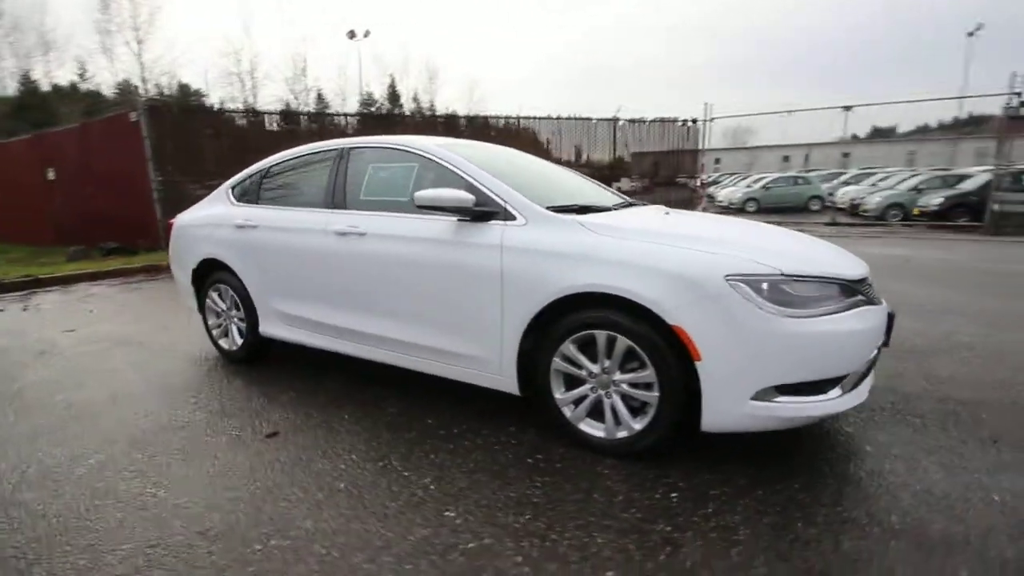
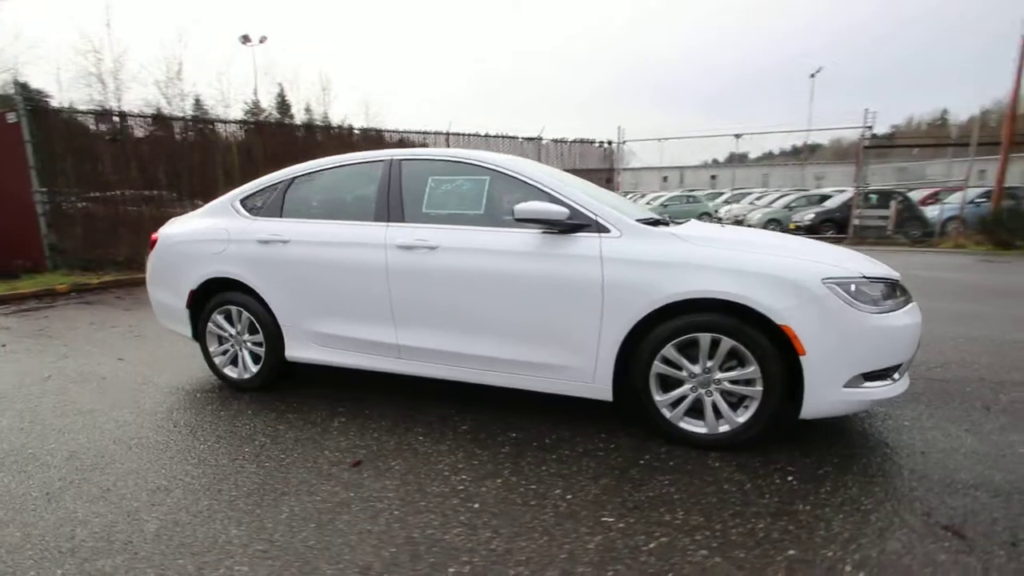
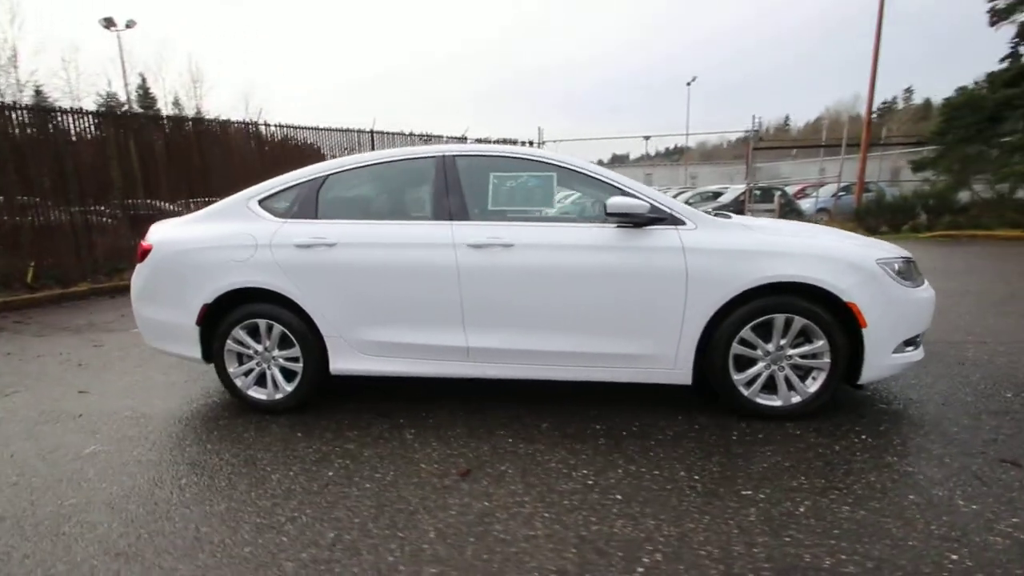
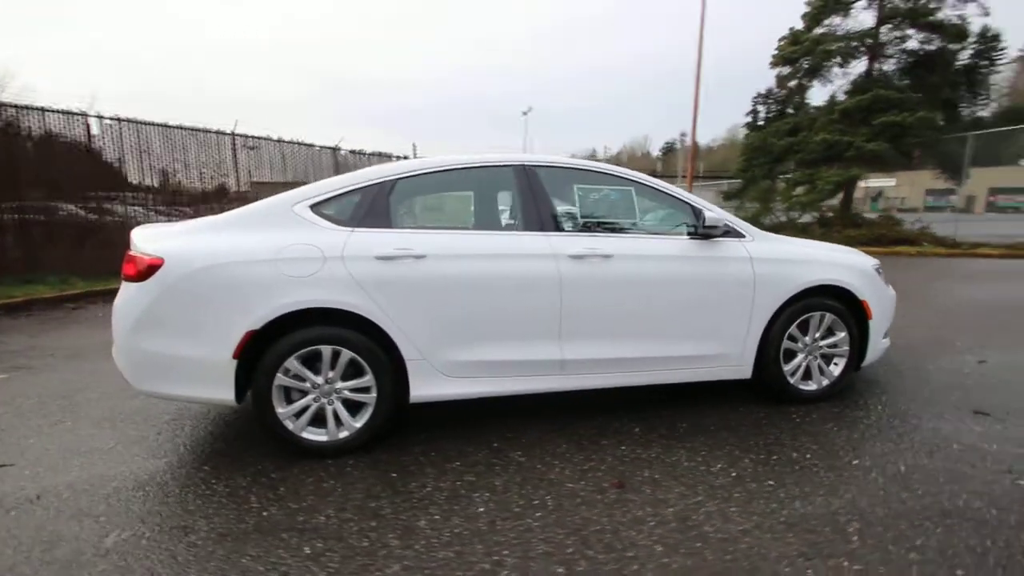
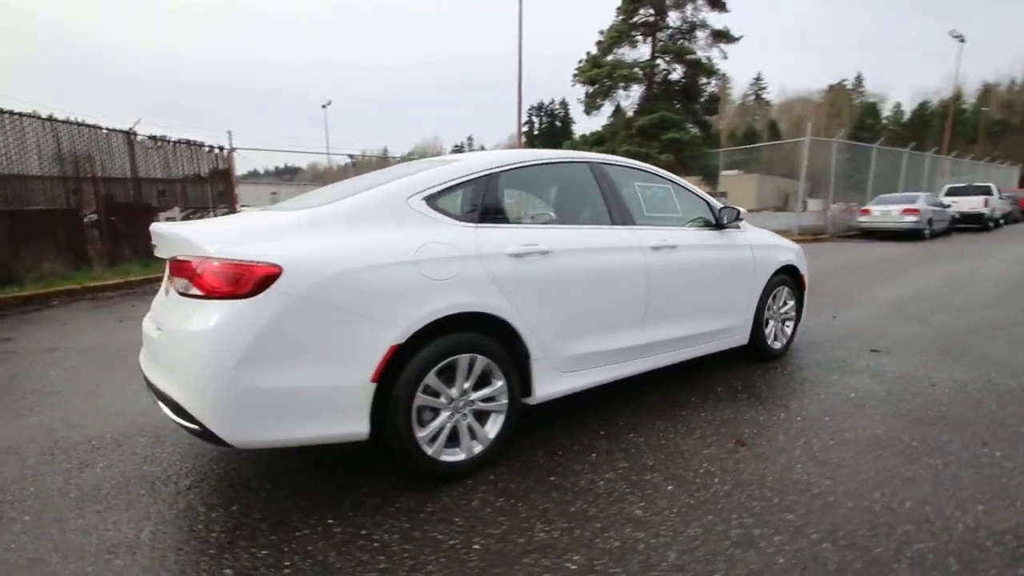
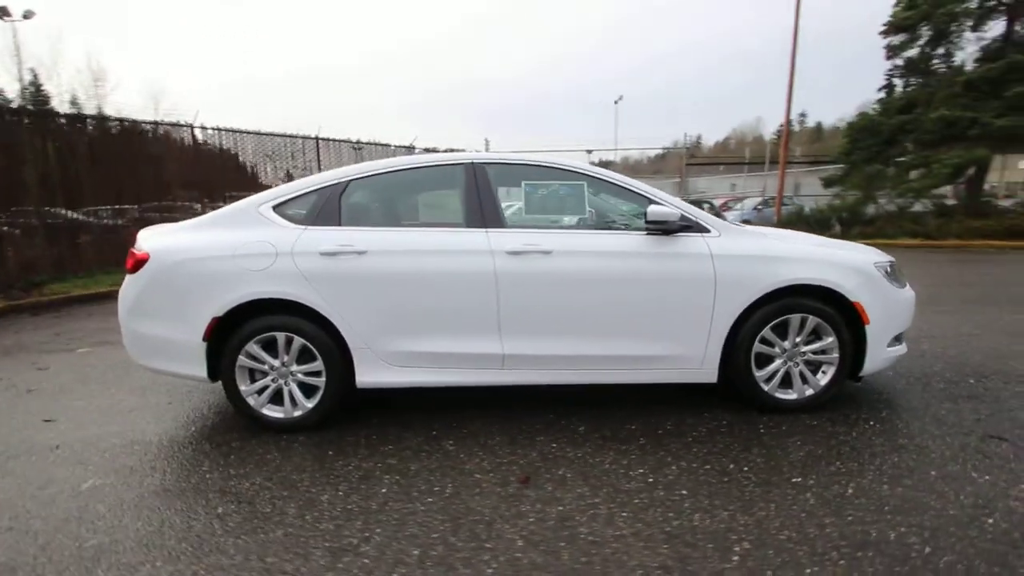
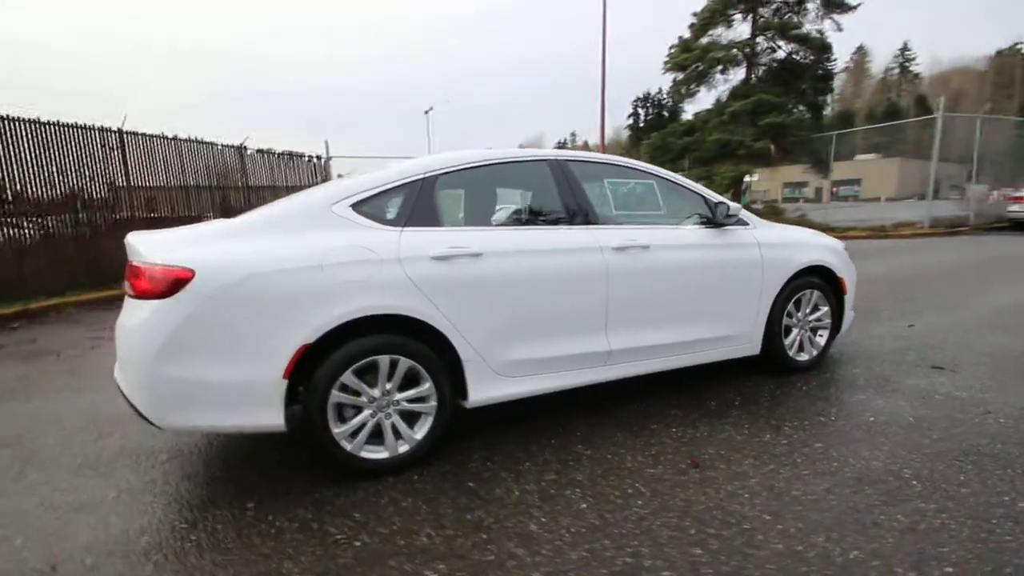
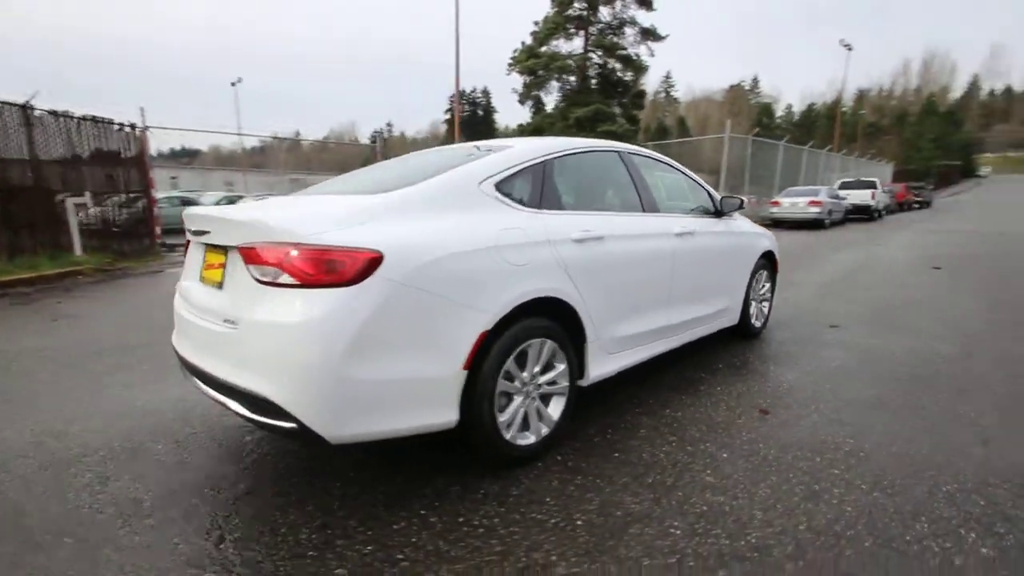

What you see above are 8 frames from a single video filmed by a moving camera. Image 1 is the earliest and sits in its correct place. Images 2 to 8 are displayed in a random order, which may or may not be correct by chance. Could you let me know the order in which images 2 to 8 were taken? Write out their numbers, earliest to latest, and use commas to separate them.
2, 3, 6, 4, 7, 5, 8
